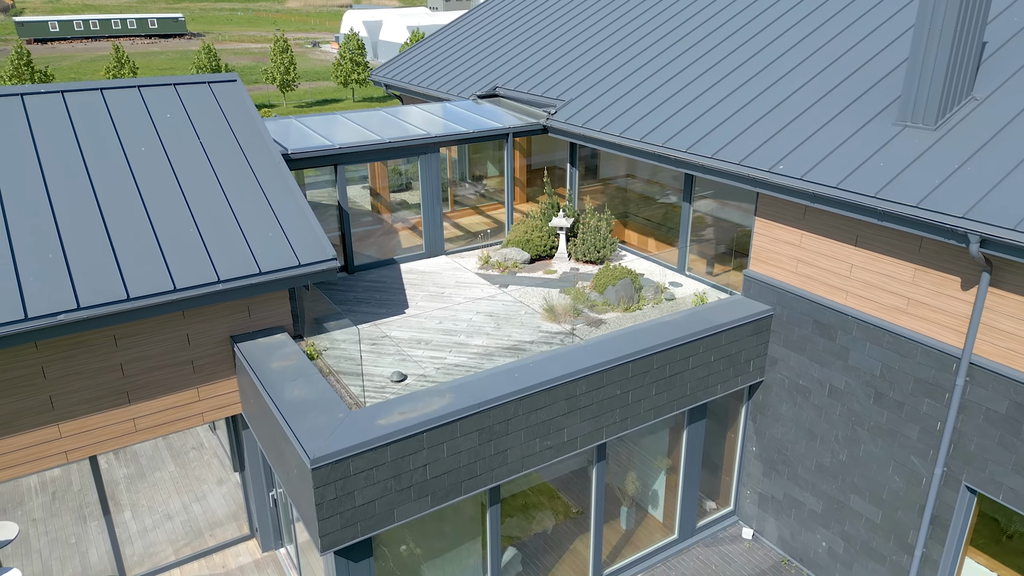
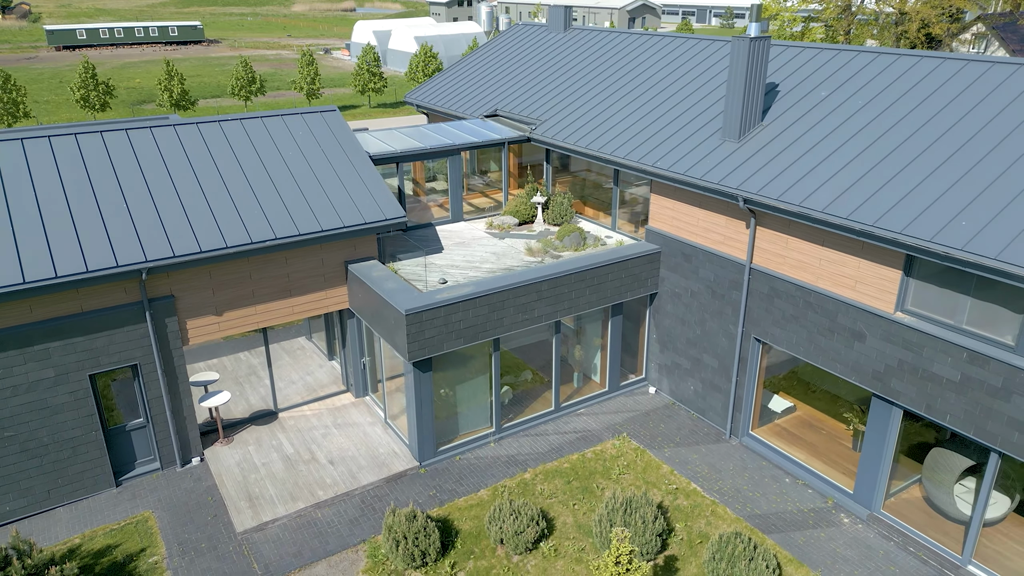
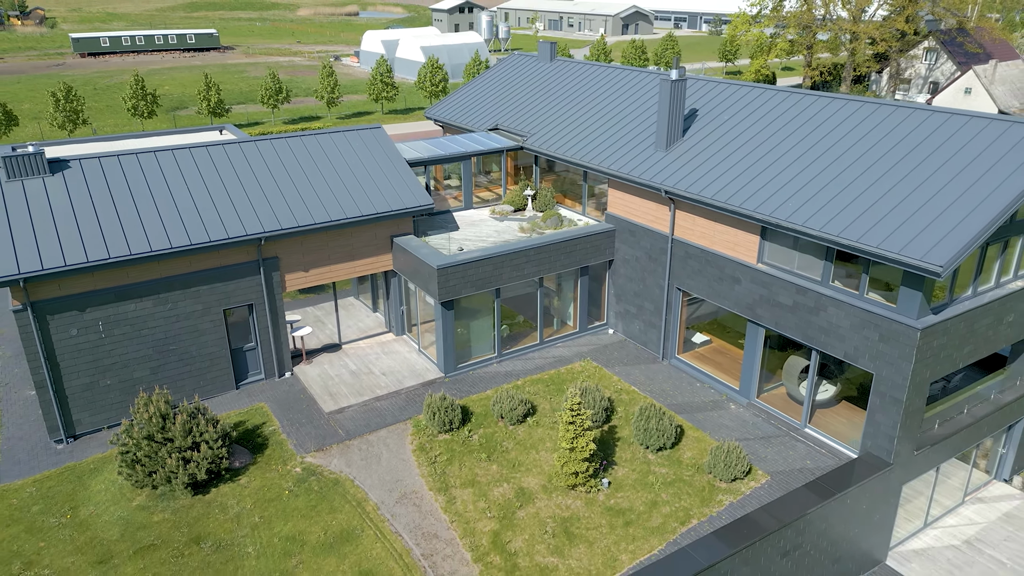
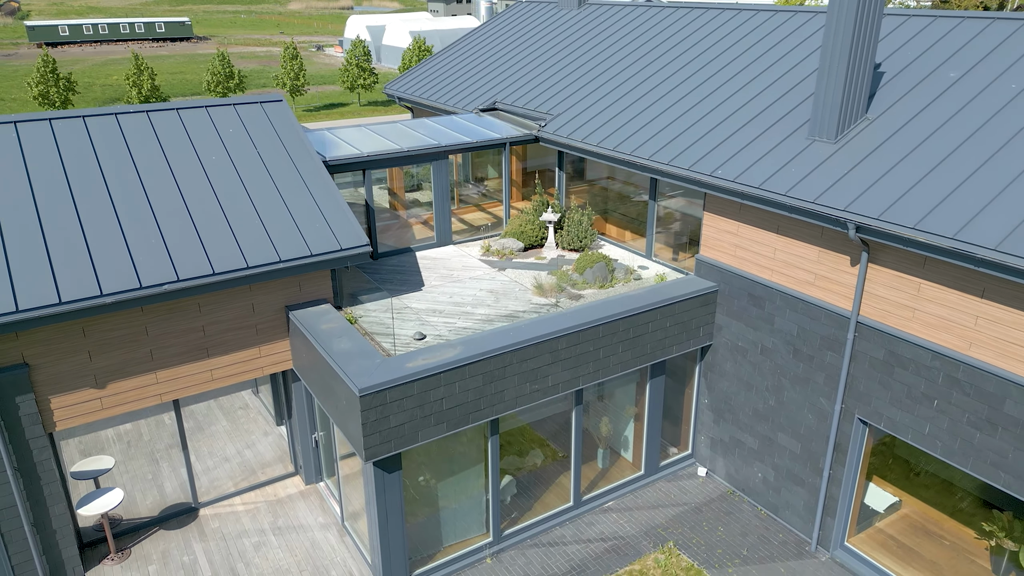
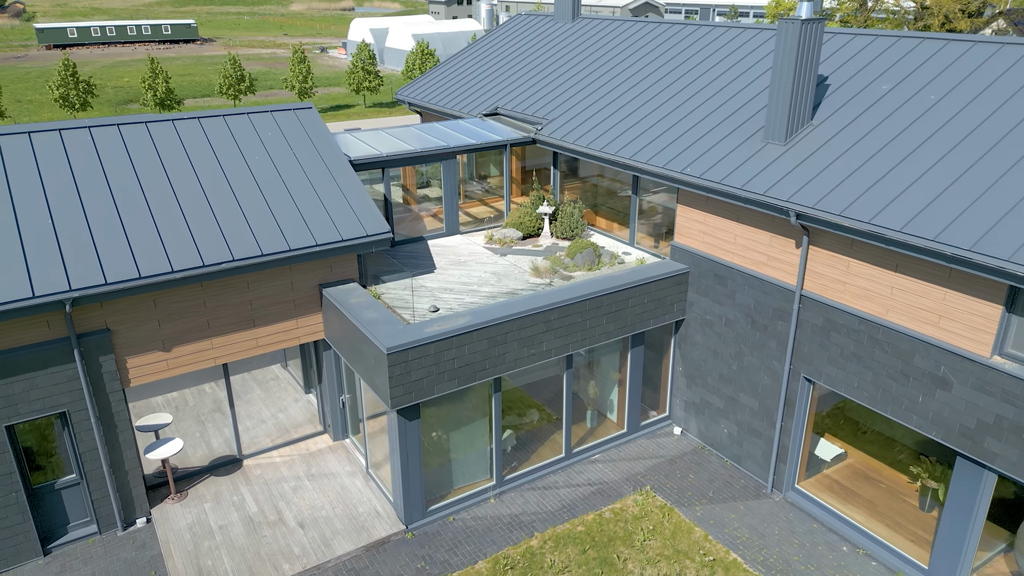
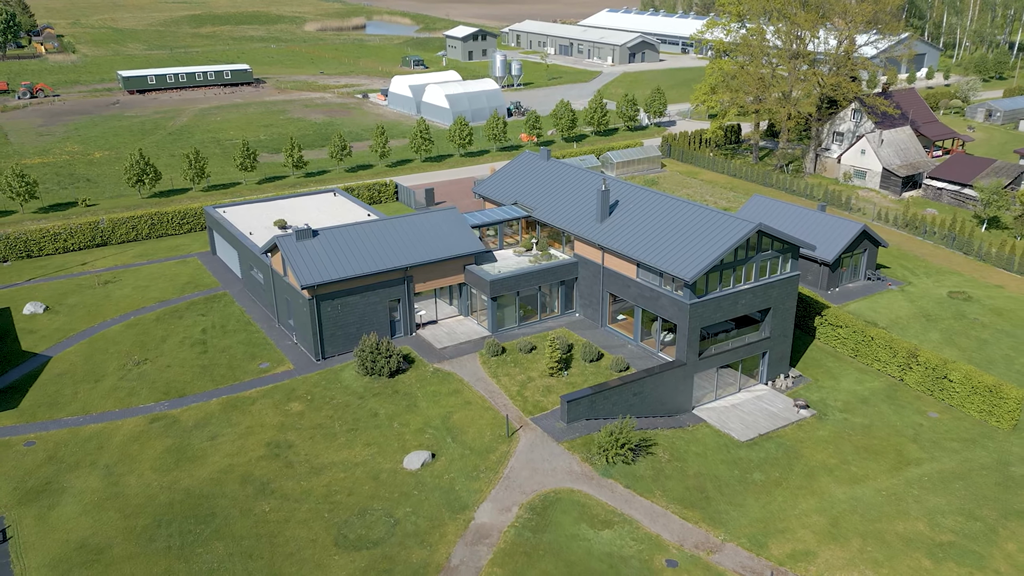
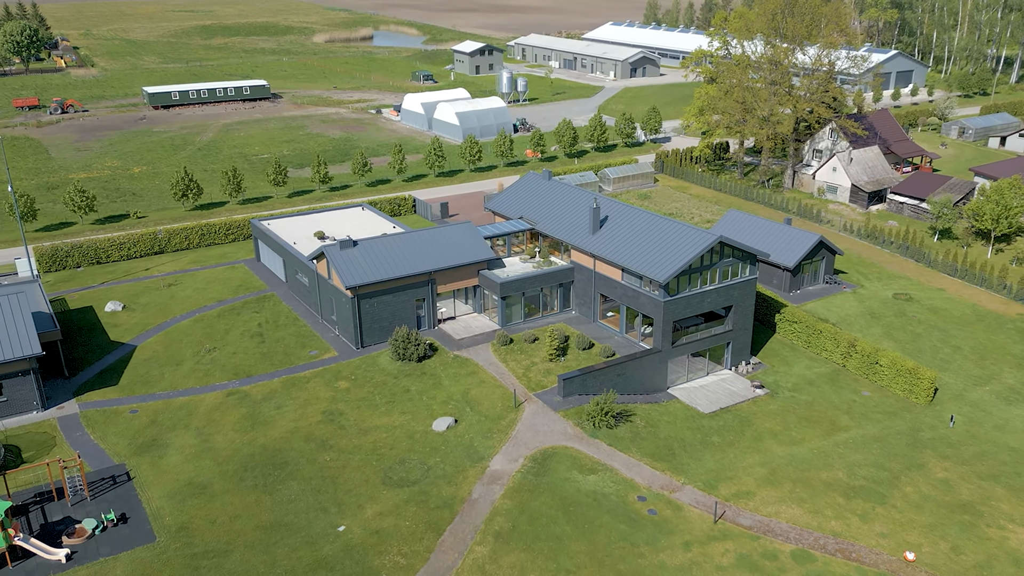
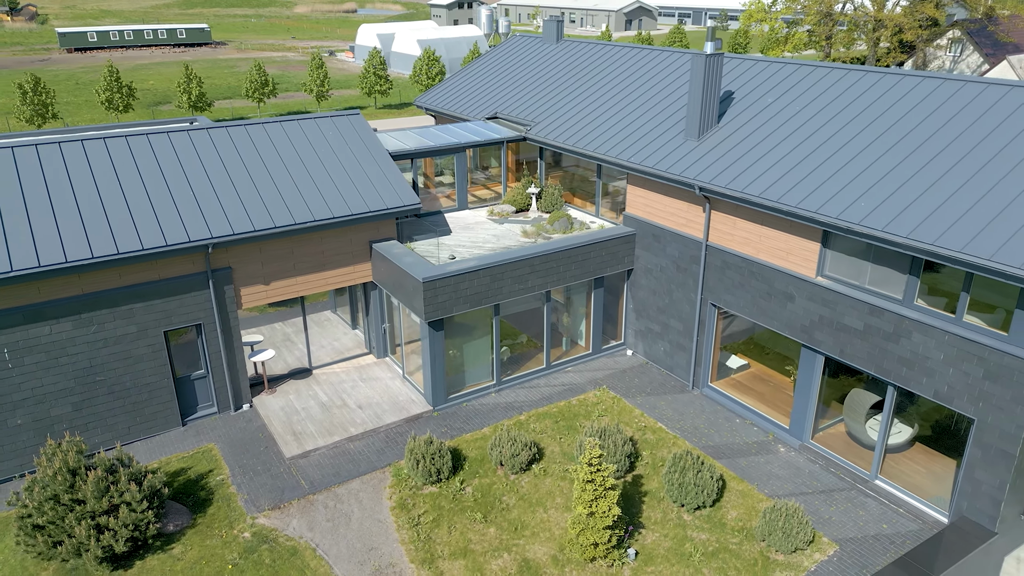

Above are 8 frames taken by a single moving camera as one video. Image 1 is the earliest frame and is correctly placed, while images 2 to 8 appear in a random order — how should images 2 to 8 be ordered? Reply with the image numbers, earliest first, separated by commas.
4, 5, 2, 8, 3, 6, 7
